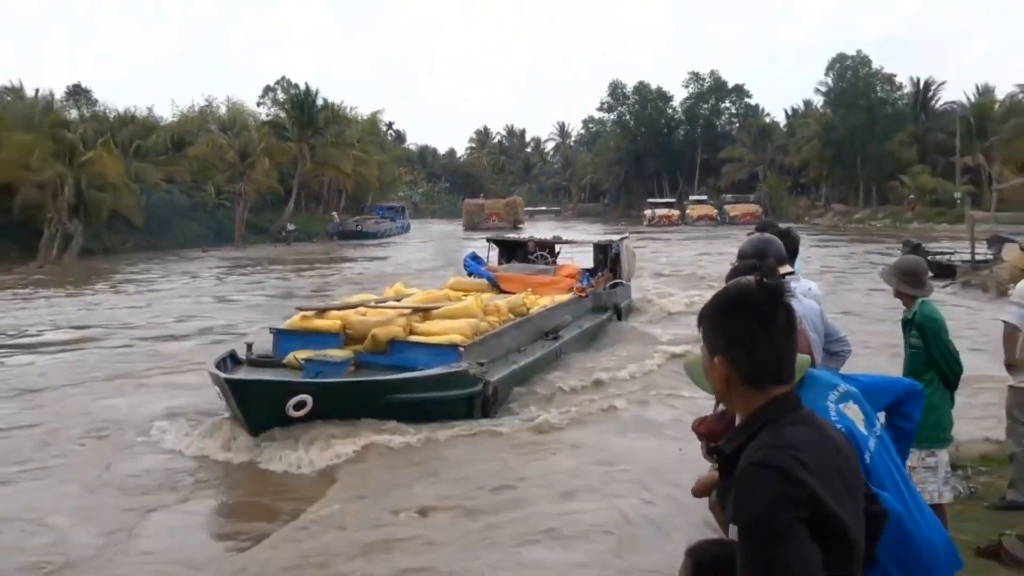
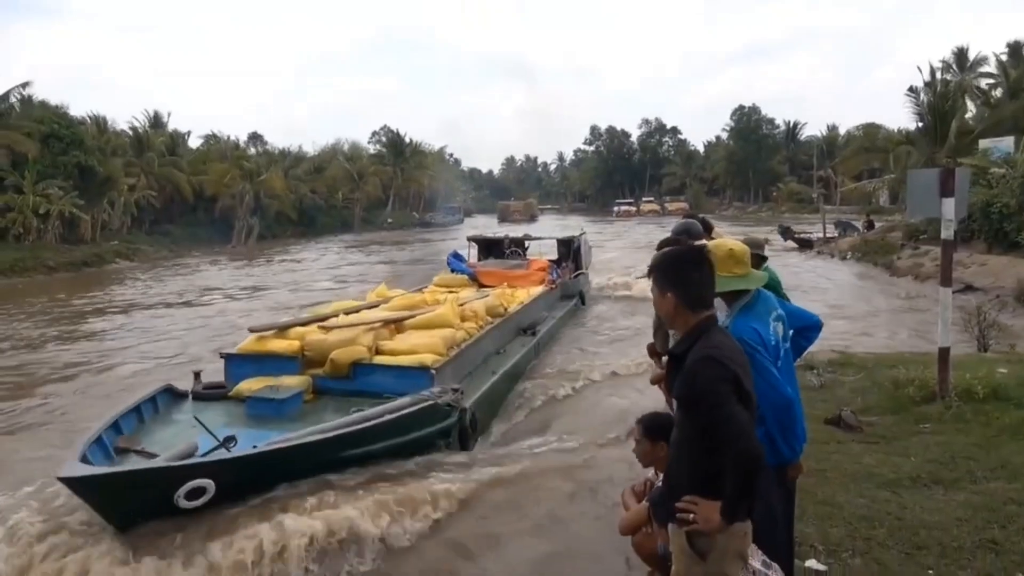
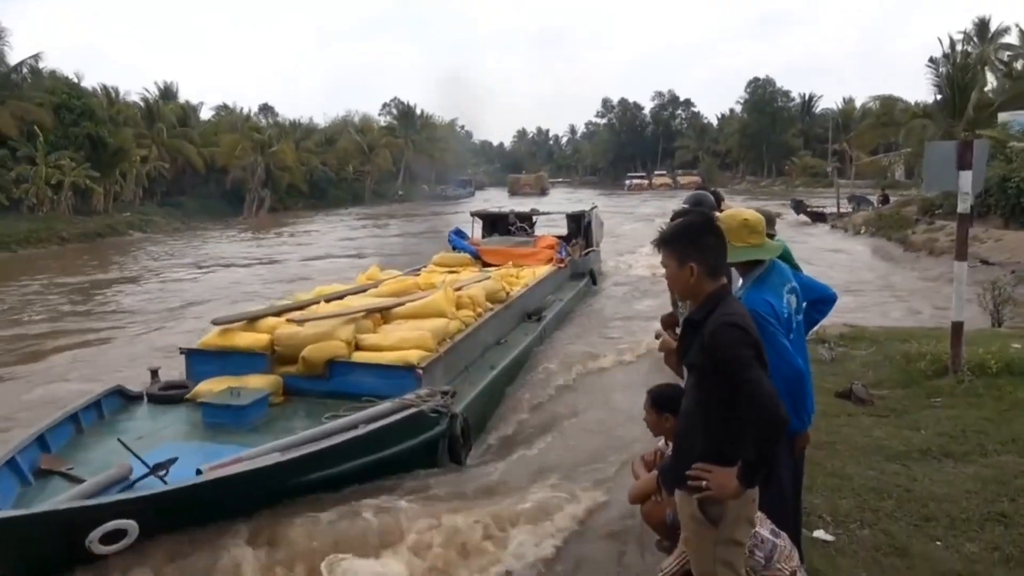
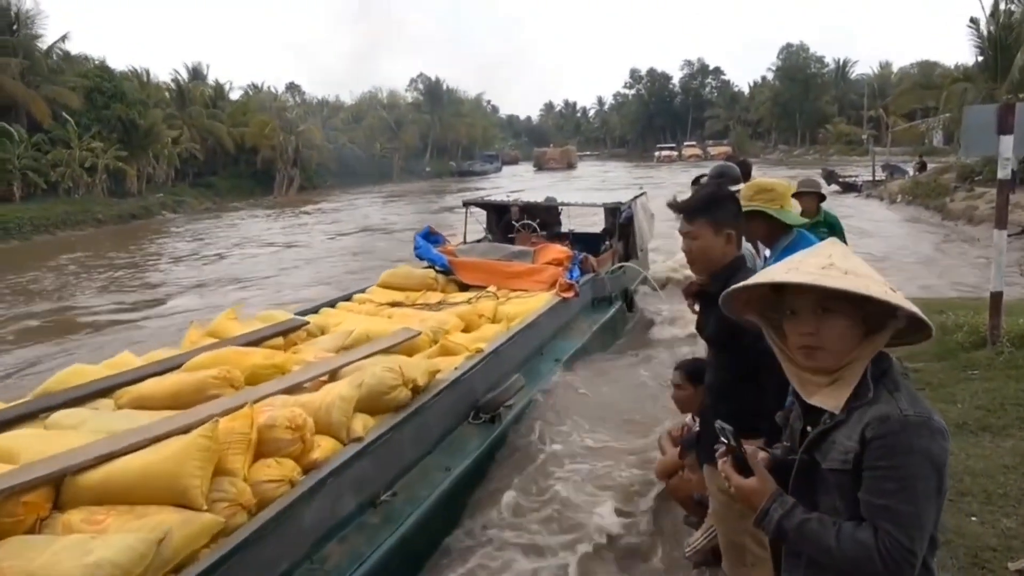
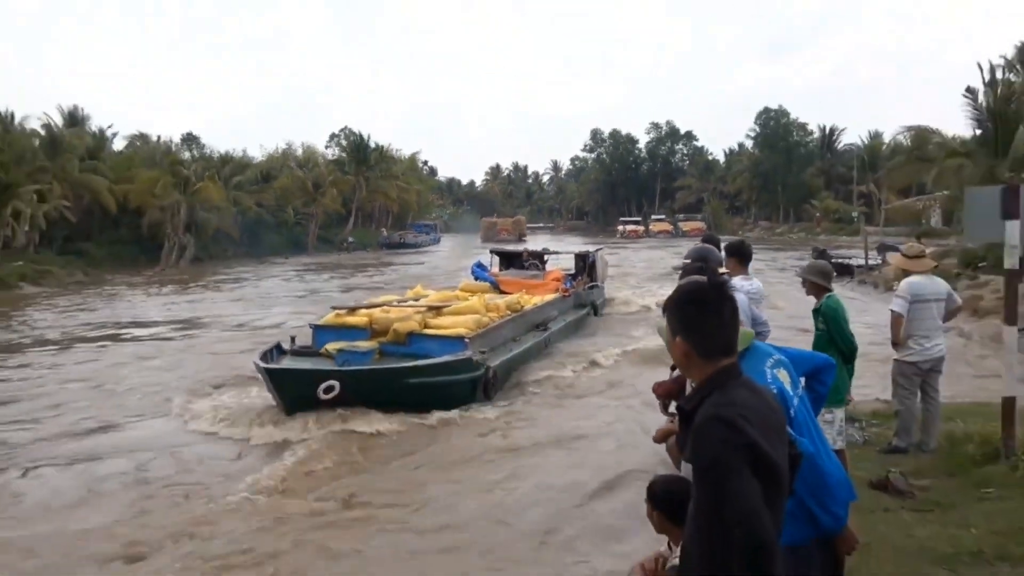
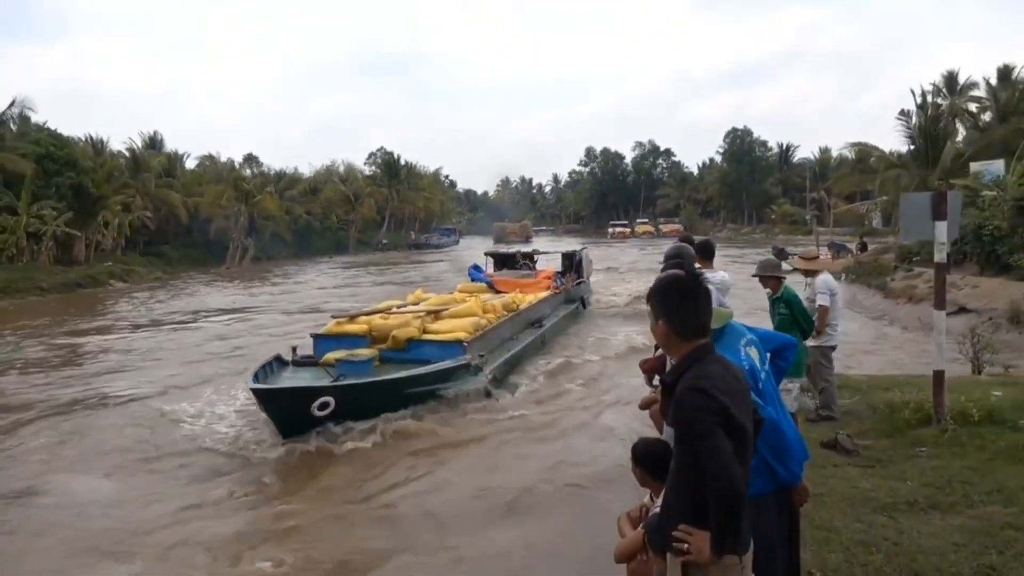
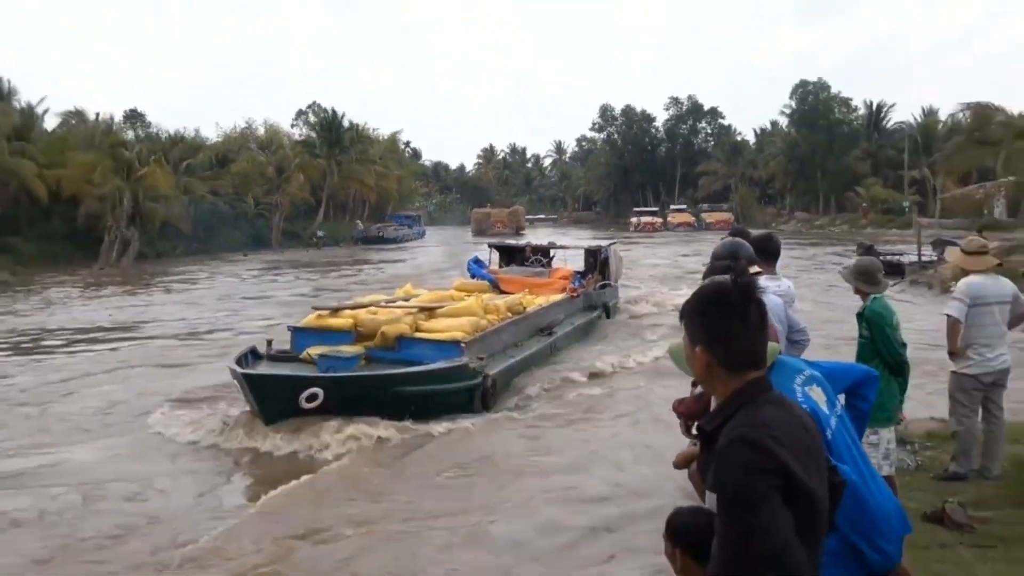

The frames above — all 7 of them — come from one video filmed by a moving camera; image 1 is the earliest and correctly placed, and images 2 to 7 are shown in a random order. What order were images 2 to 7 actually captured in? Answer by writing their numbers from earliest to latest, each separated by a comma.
7, 5, 6, 2, 3, 4
